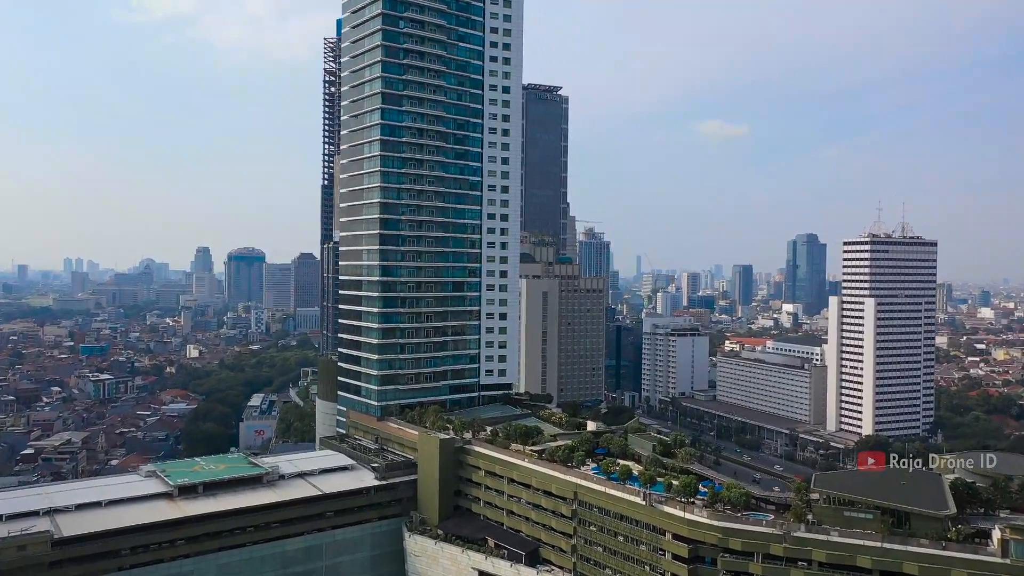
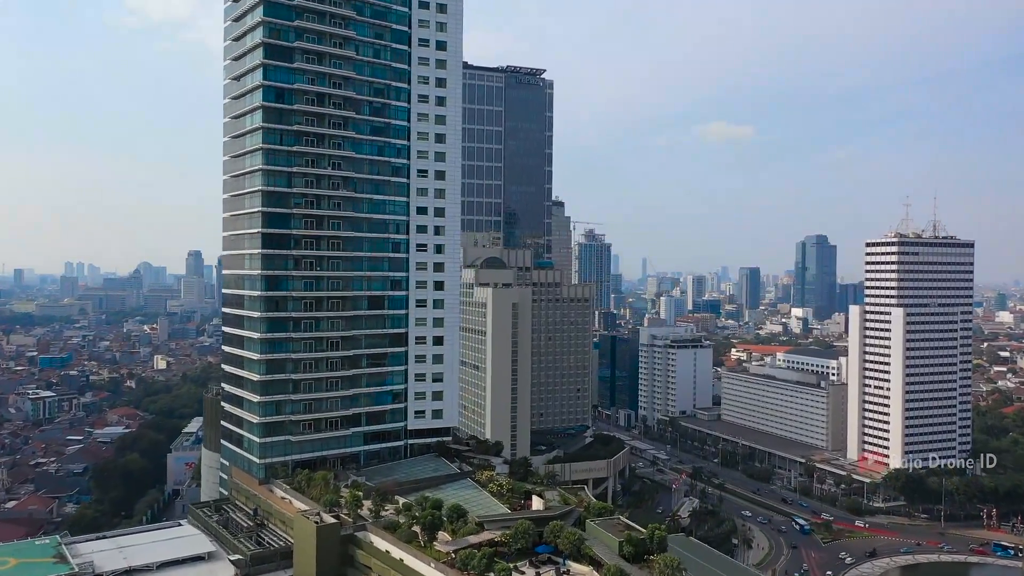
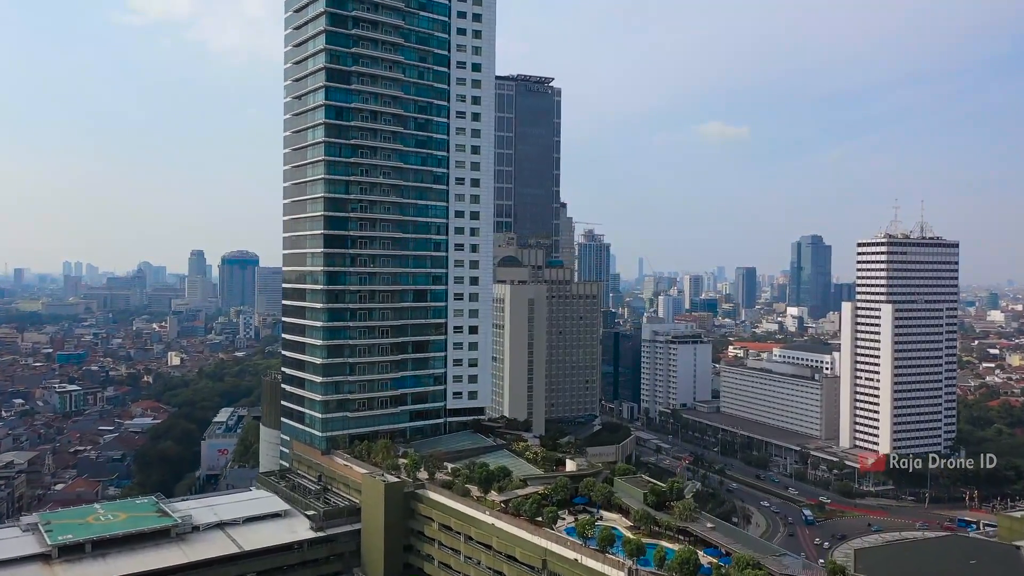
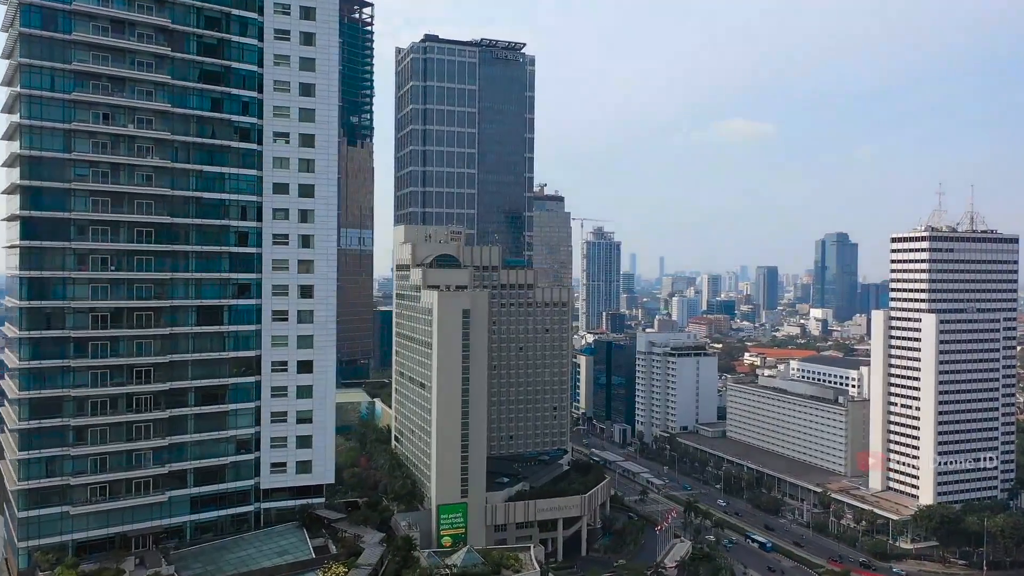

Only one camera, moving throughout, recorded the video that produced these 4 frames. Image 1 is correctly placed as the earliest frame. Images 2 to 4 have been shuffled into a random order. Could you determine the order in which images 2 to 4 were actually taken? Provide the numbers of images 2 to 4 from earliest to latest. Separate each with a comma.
3, 2, 4
